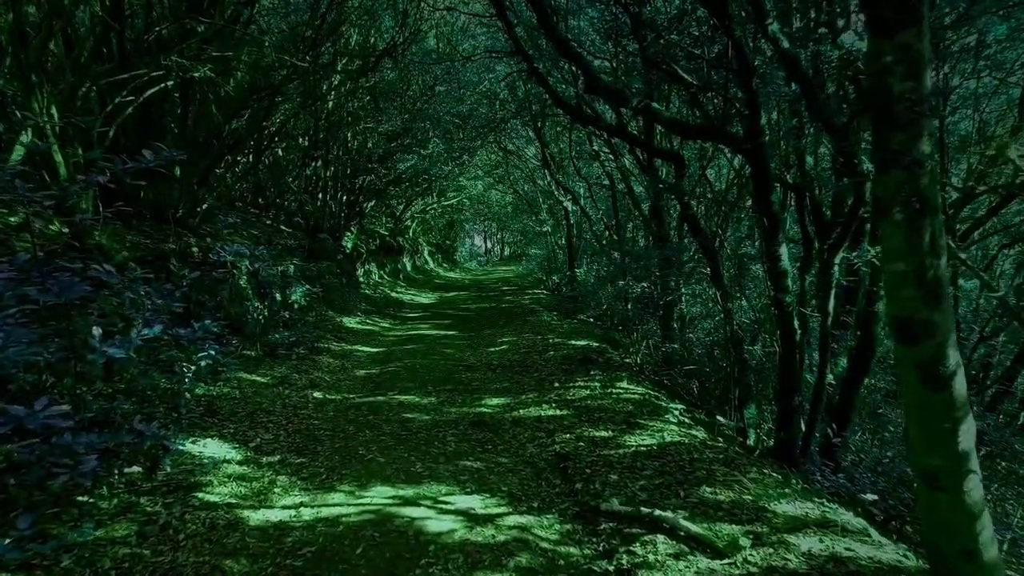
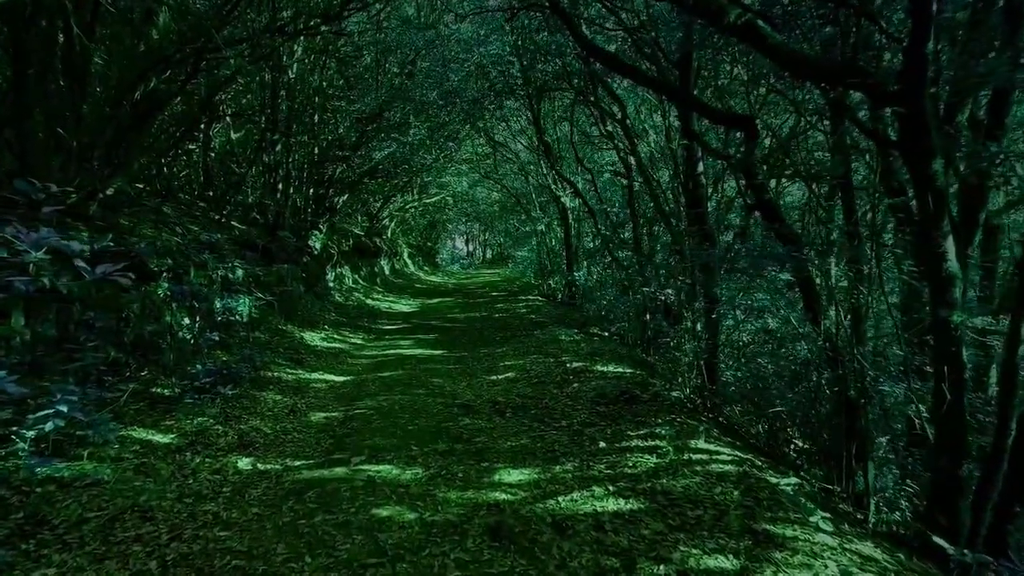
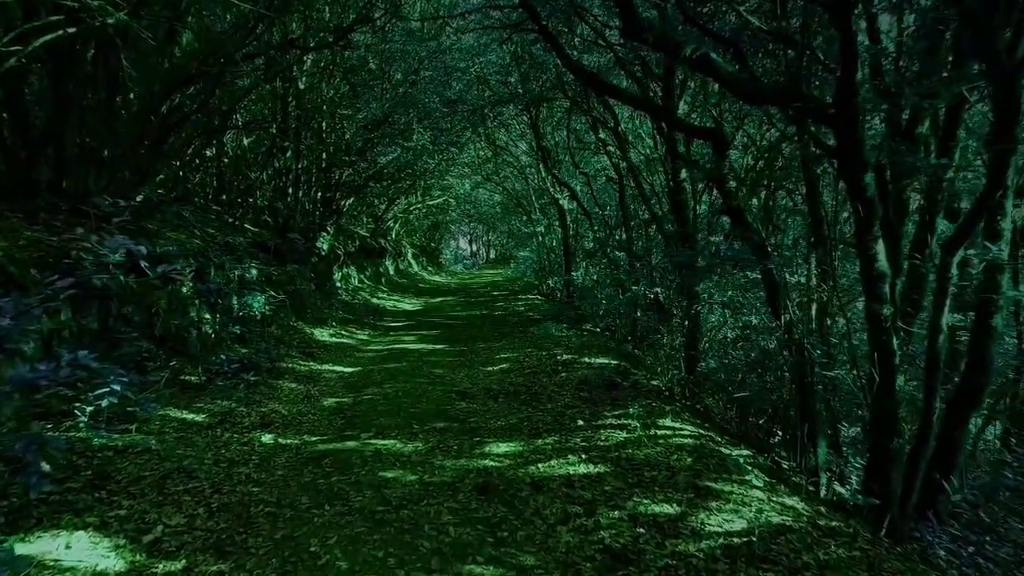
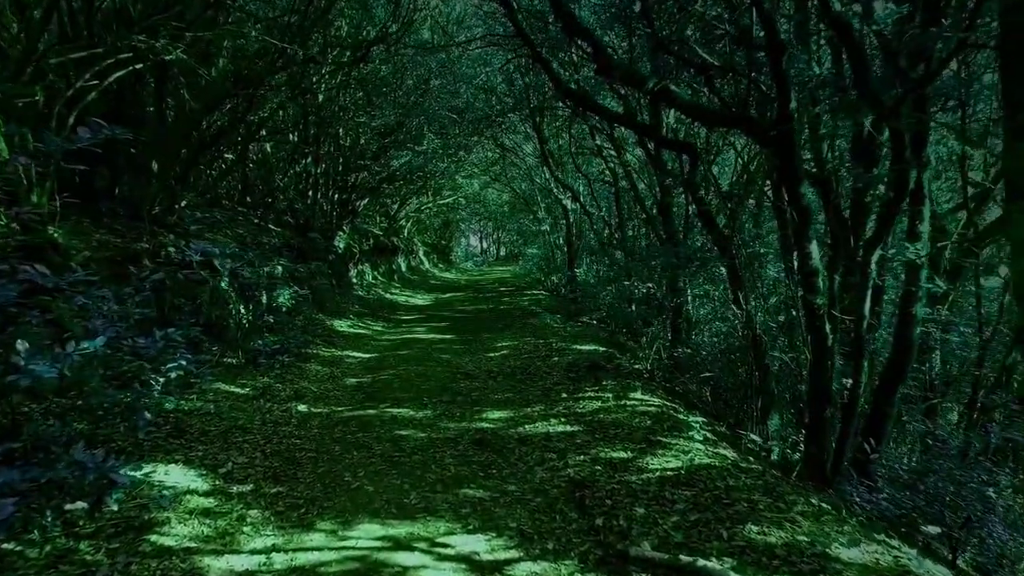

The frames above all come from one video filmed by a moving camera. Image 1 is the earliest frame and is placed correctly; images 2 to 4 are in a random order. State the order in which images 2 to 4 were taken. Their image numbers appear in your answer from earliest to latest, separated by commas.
4, 3, 2
